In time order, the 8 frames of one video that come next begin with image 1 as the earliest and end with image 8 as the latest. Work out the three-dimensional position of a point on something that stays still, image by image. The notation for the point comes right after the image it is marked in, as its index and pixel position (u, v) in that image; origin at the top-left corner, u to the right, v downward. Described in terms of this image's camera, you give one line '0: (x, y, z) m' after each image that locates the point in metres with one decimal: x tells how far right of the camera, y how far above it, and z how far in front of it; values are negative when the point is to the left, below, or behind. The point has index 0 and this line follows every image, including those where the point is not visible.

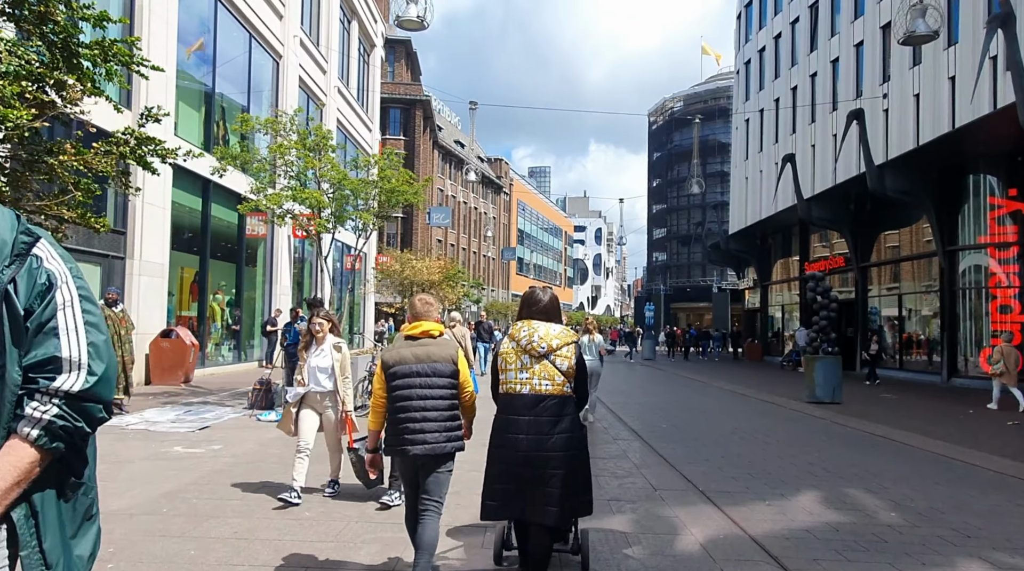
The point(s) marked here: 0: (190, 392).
0: (-5.7, -1.9, +13.9) m
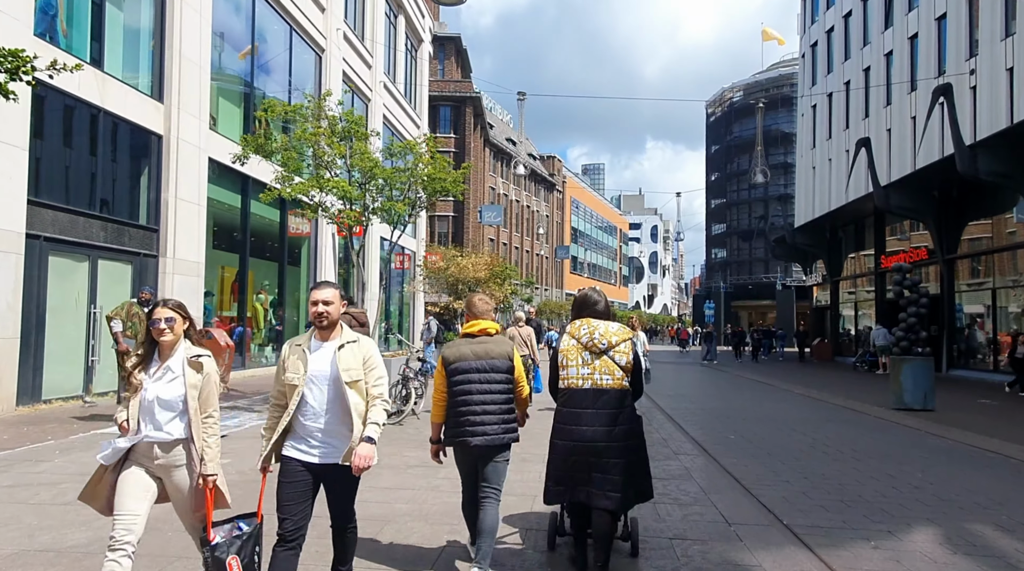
0: (-4.9, -1.9, +13.2) m
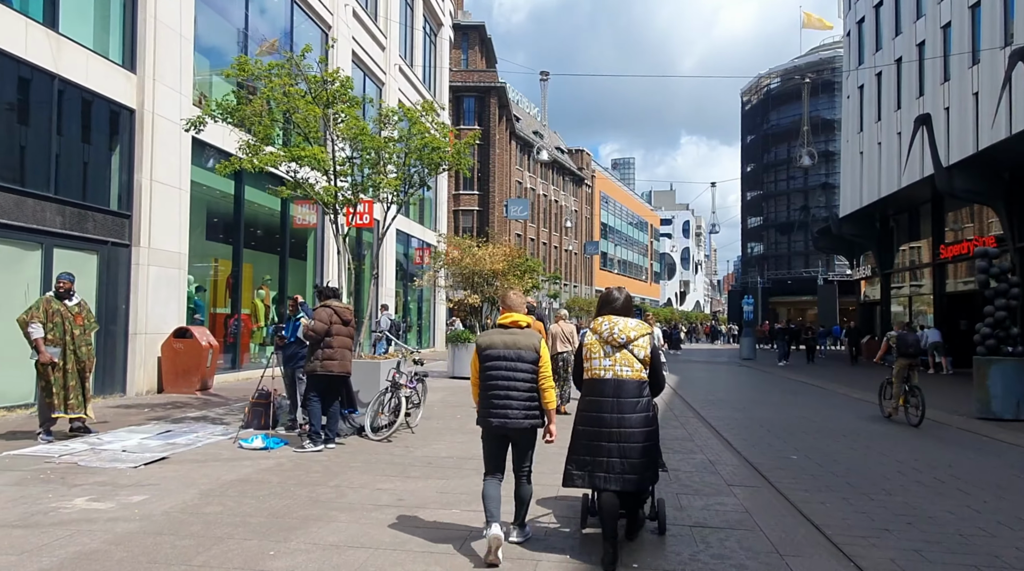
0: (-4.6, -1.8, +11.6) m
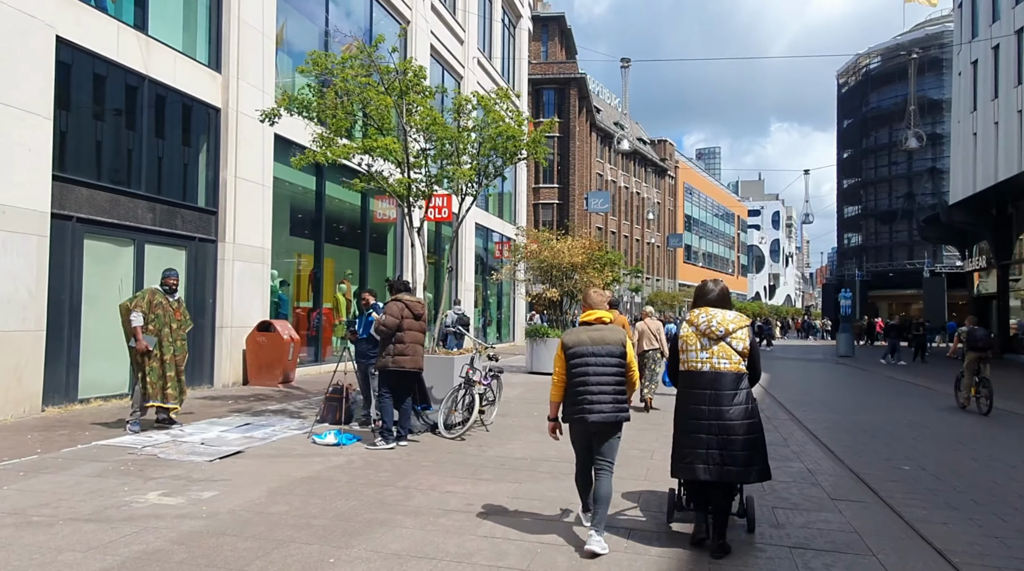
0: (-3.5, -1.7, +11.7) m
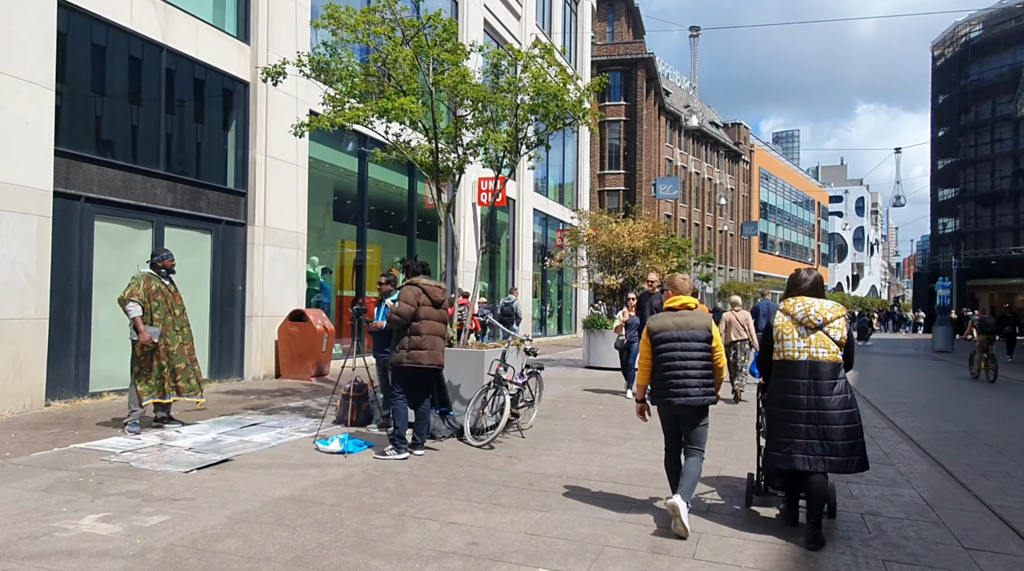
0: (-2.8, -1.5, +10.8) m
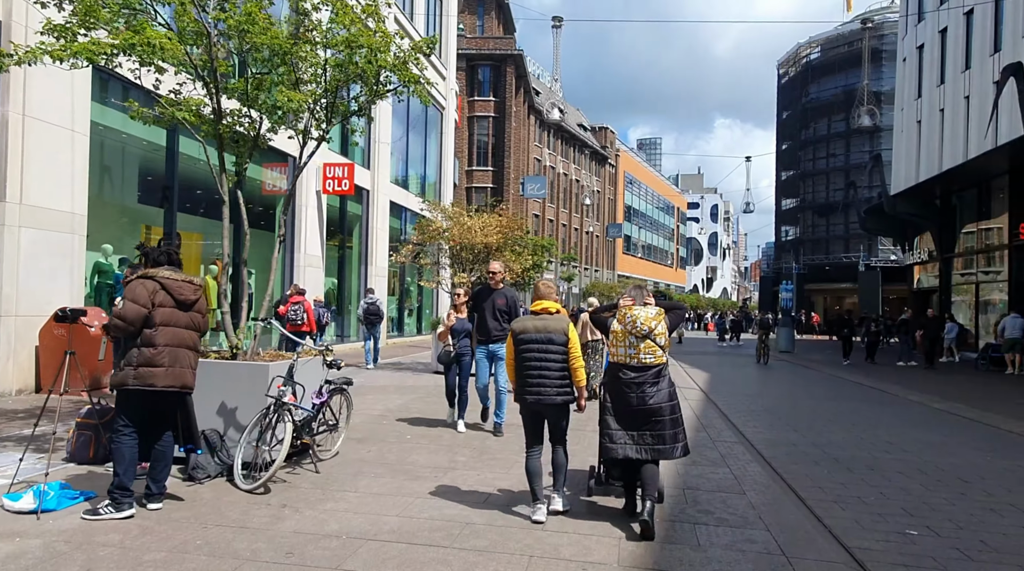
0: (-4.9, -1.4, +8.6) m
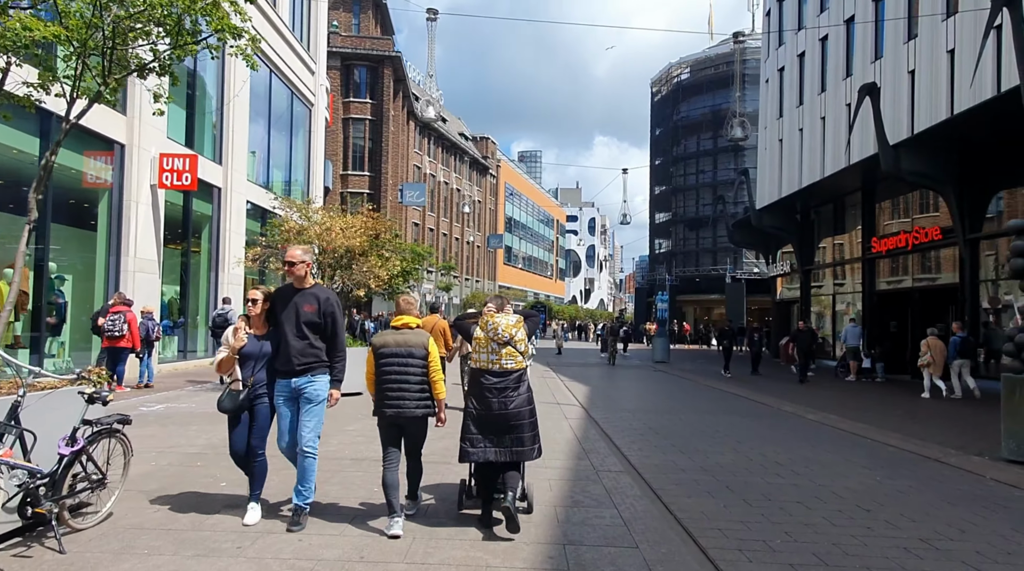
0: (-6.2, -1.5, +6.3) m
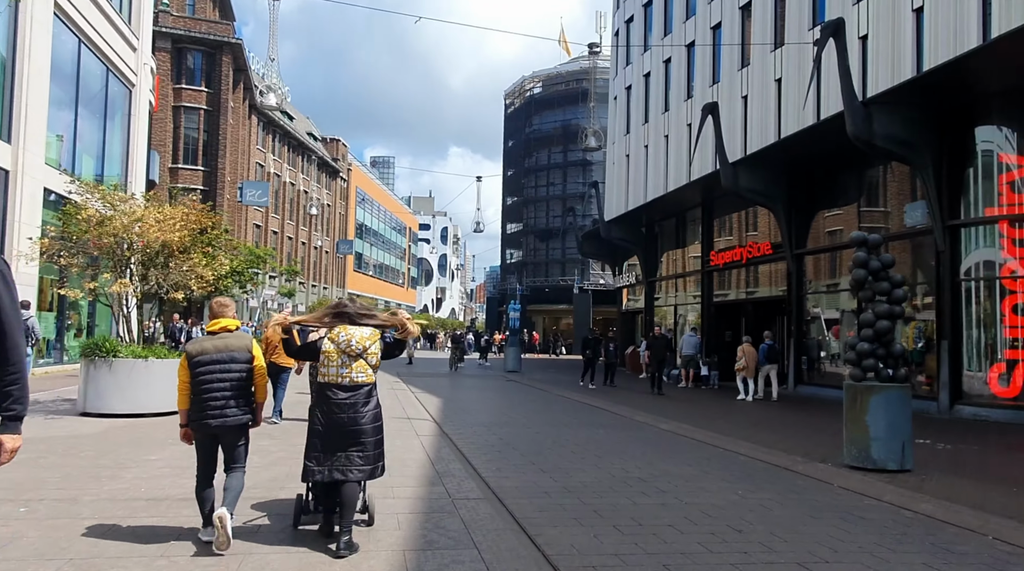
0: (-7.2, -1.4, +3.8) m
